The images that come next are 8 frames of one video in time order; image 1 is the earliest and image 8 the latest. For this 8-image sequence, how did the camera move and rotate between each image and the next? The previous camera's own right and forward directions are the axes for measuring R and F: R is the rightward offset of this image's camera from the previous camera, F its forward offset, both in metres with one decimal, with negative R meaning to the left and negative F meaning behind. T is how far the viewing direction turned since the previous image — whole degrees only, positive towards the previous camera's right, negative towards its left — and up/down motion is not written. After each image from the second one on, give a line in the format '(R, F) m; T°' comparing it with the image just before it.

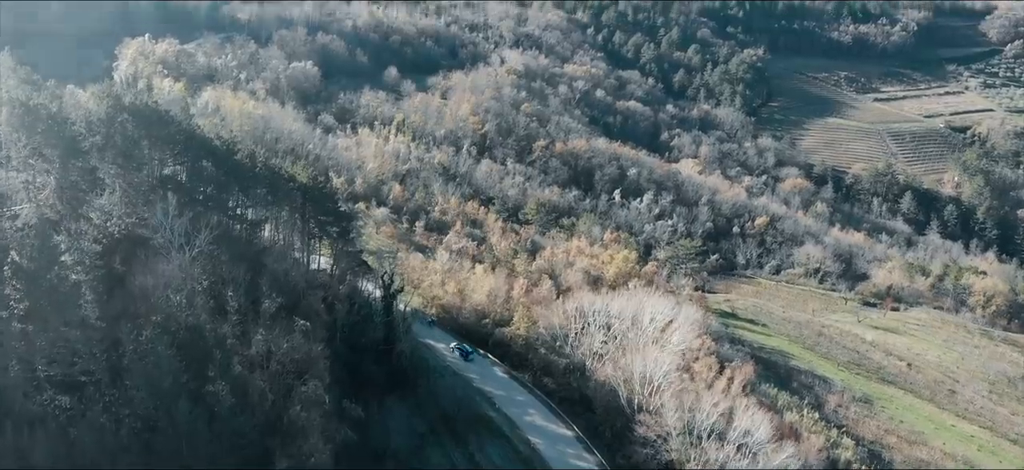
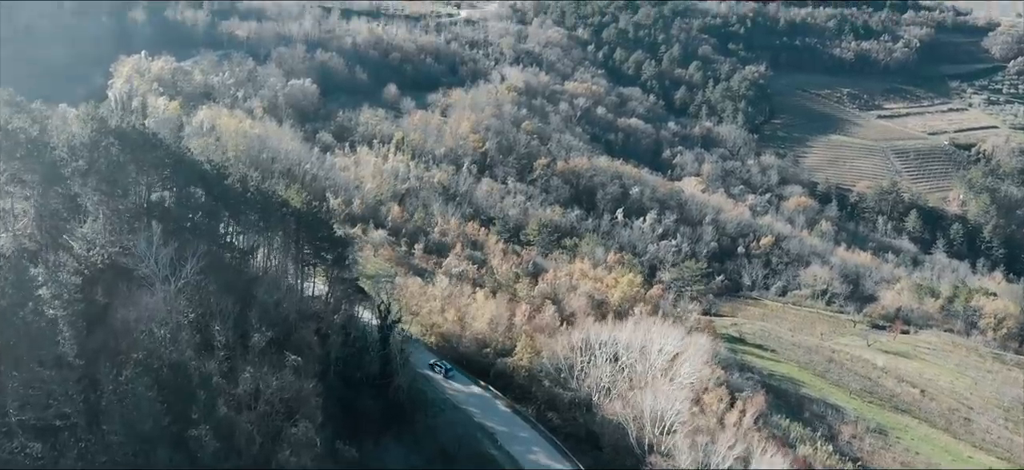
(-0.1, +0.8) m; 0°
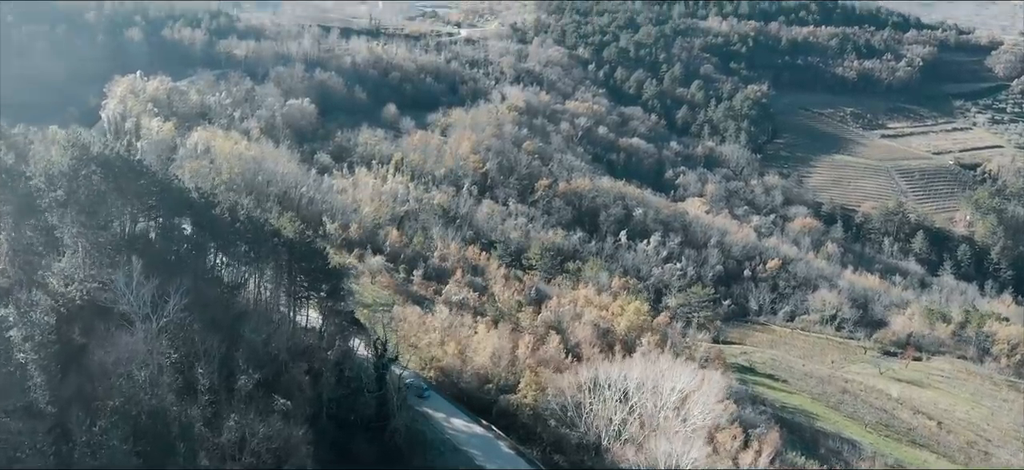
(-0.1, +1.0) m; 0°
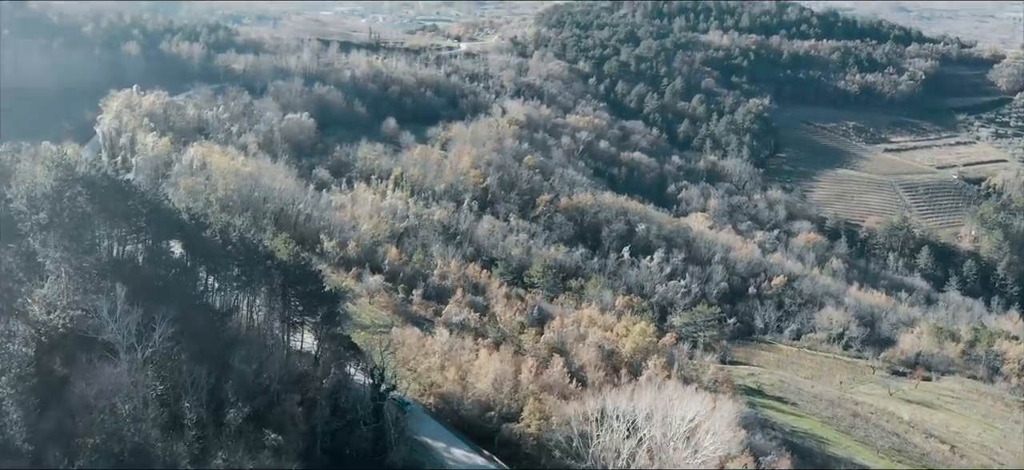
(-0.1, +0.7) m; 0°
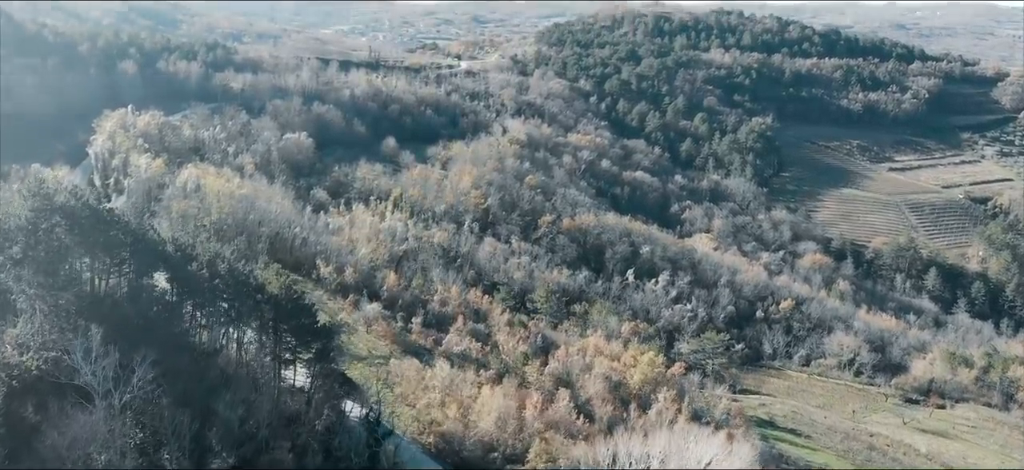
(-0.1, +1.0) m; 0°
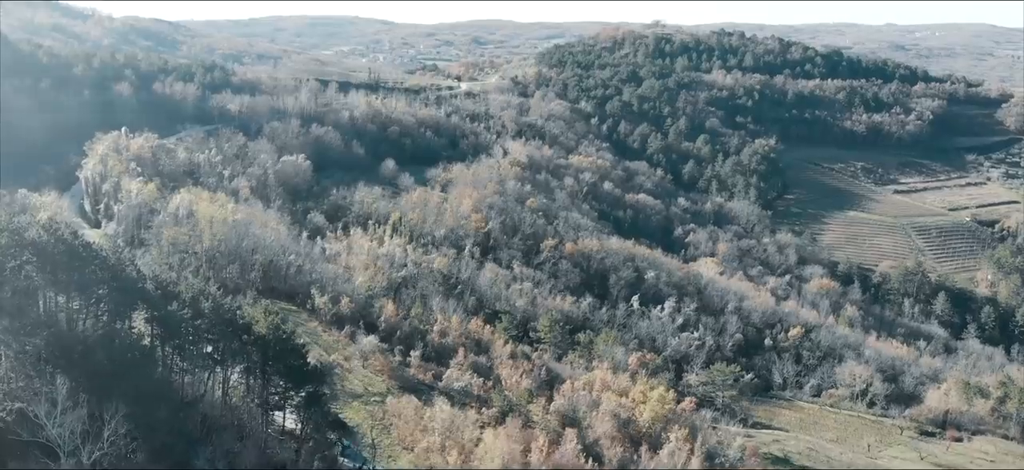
(-0.1, +1.1) m; 0°
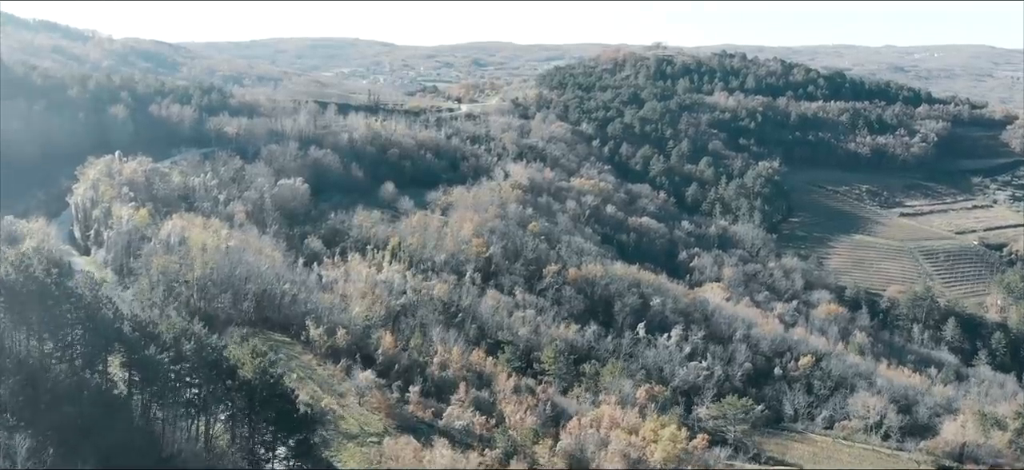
(-0.1, +1.1) m; 0°
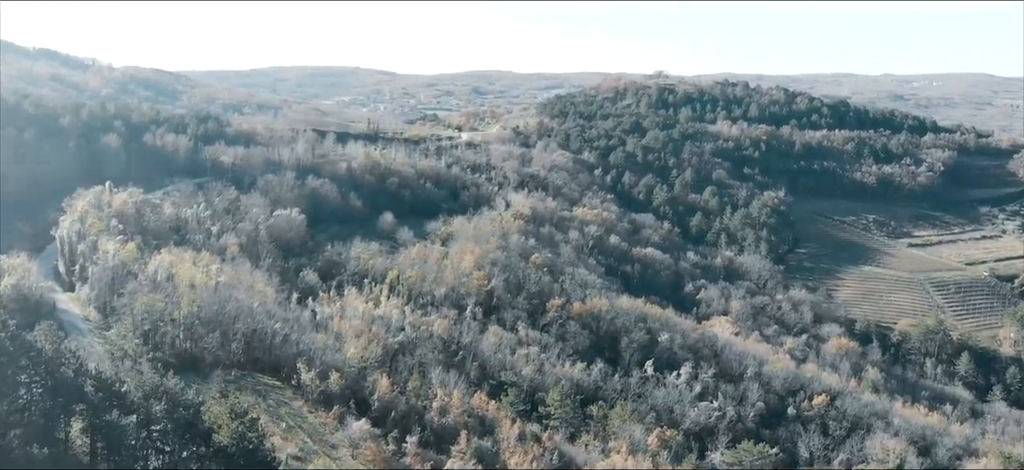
(-0.2, +1.4) m; 0°
